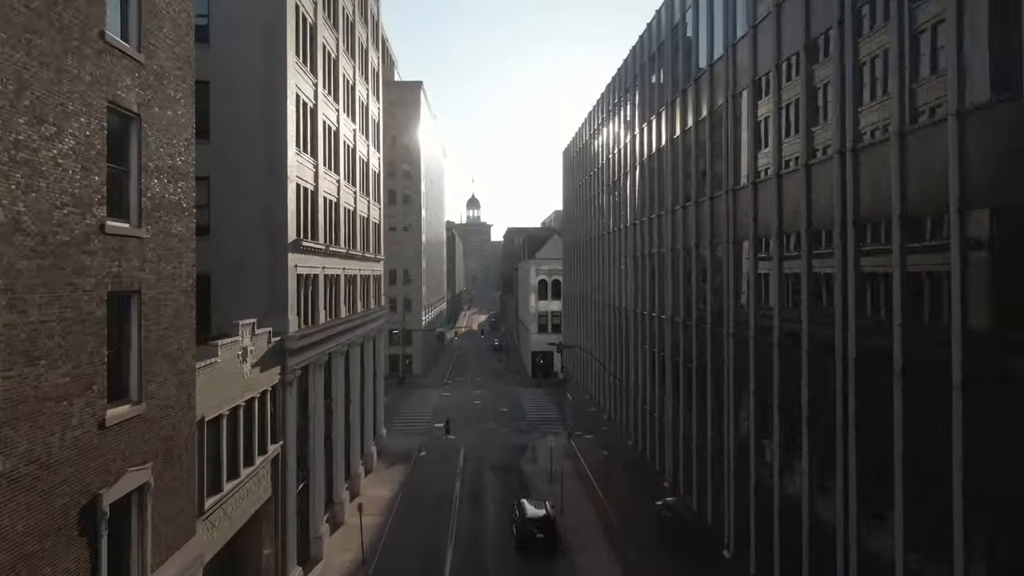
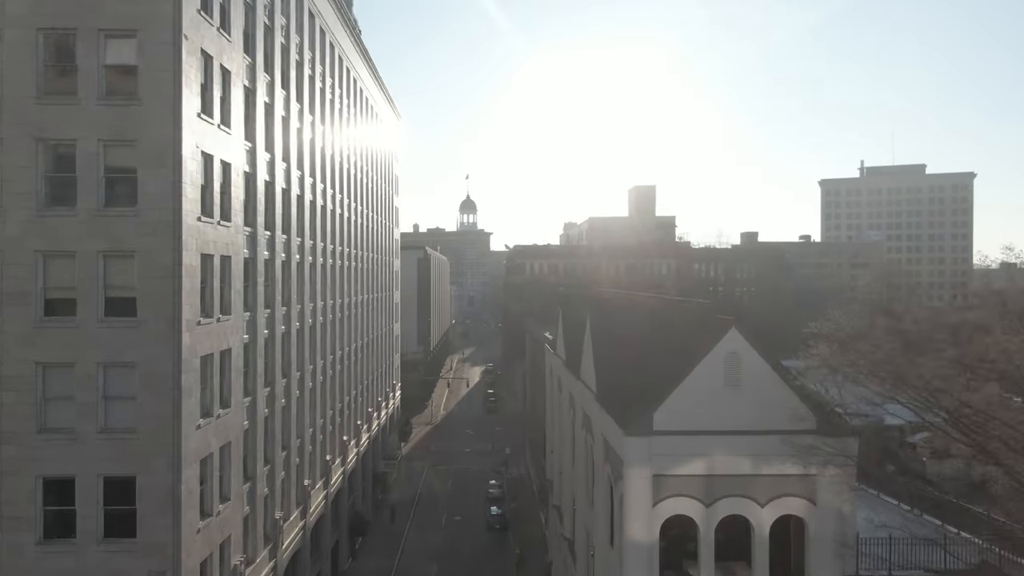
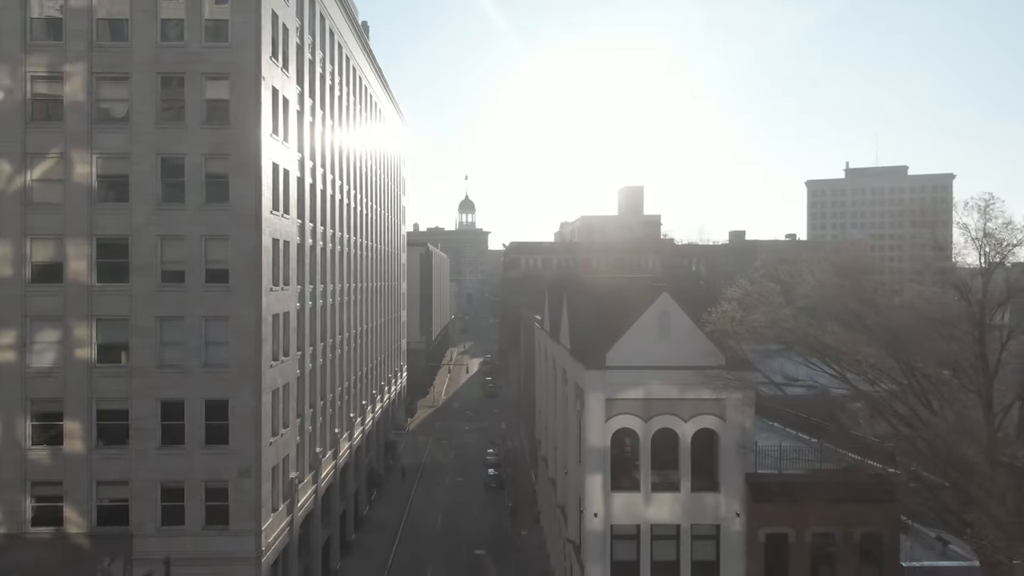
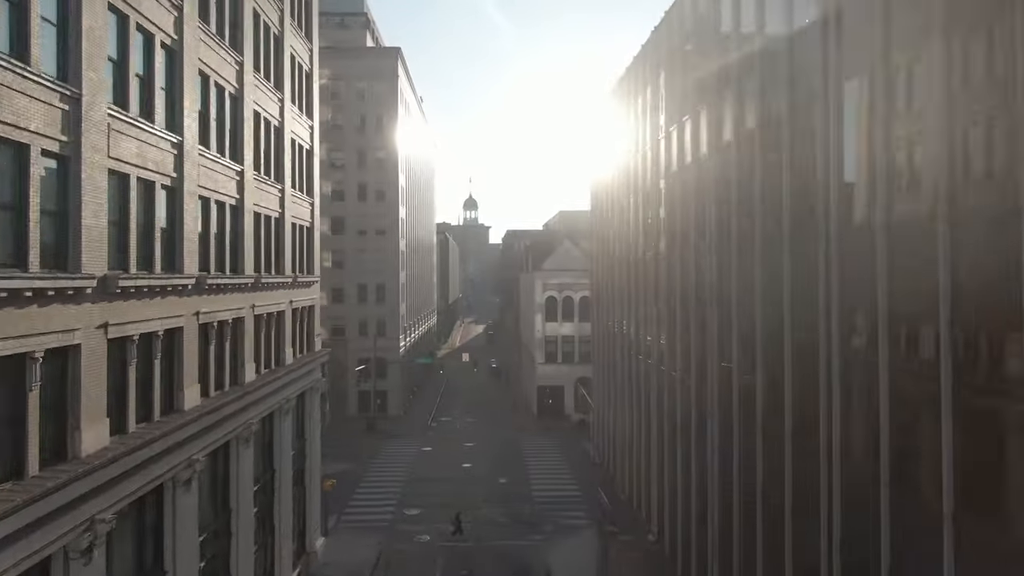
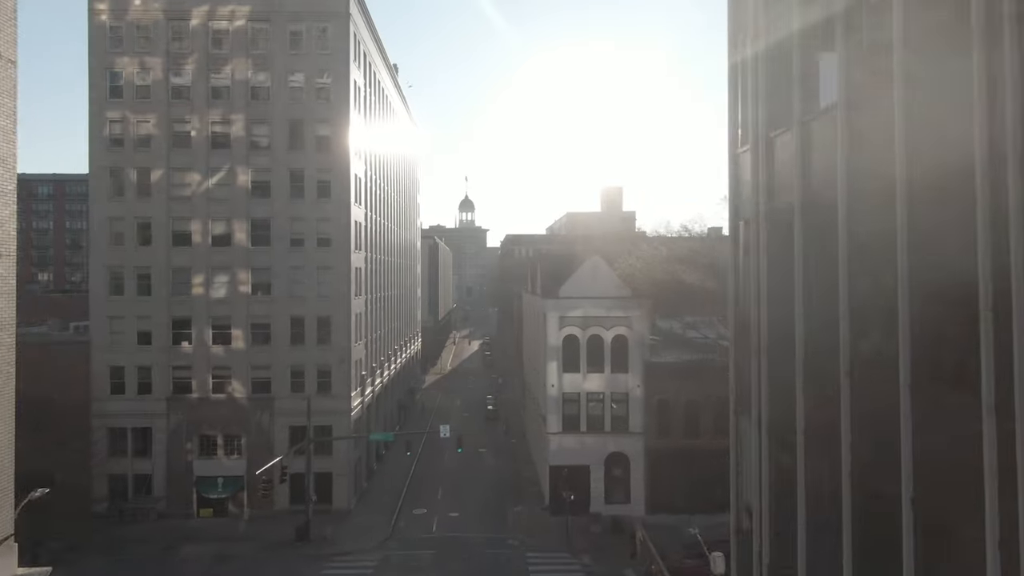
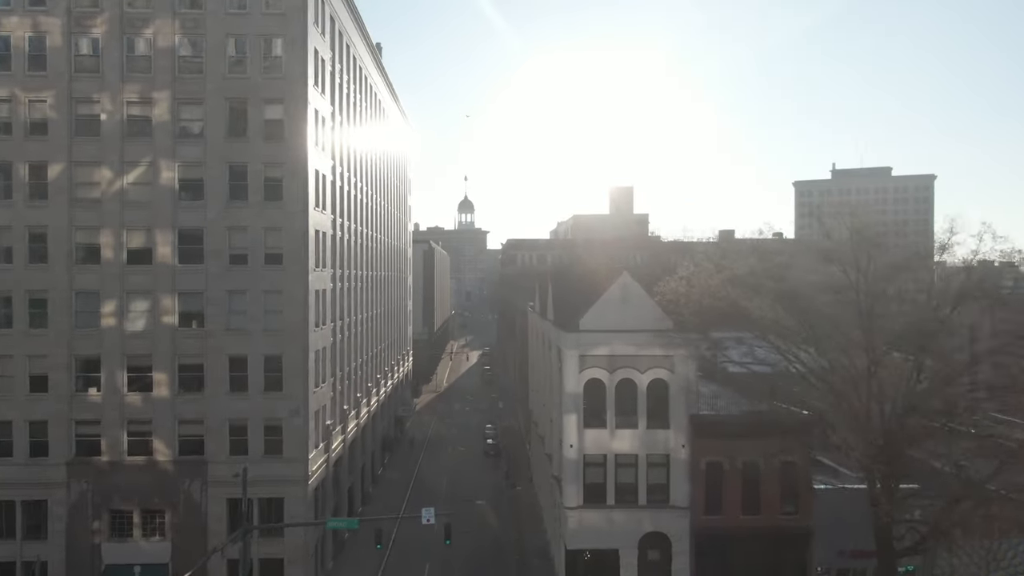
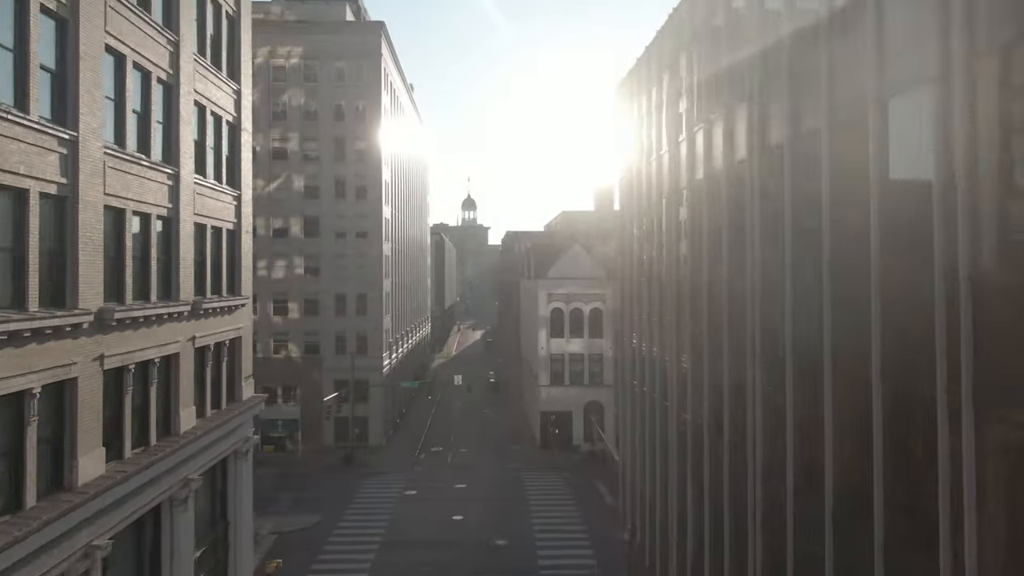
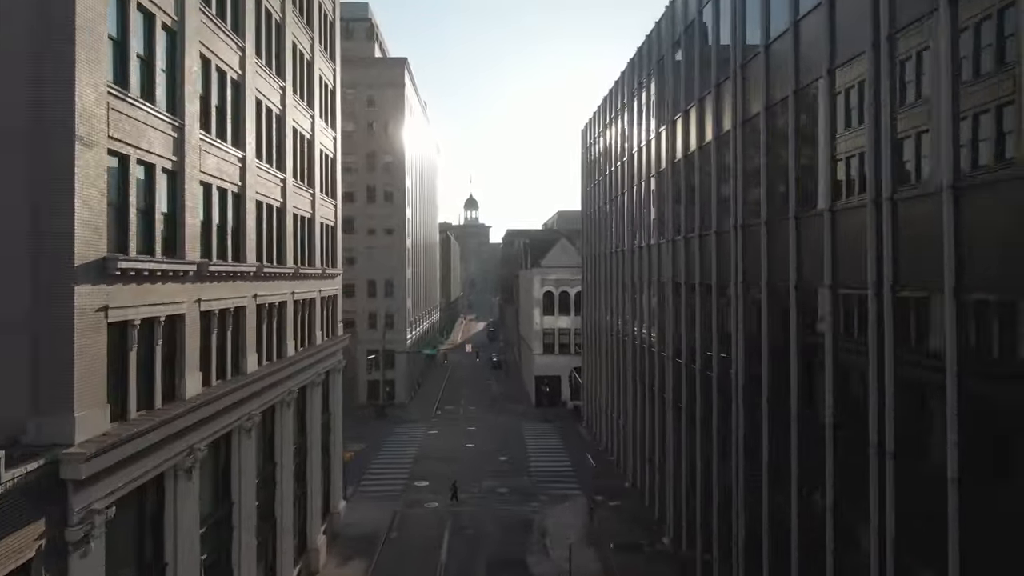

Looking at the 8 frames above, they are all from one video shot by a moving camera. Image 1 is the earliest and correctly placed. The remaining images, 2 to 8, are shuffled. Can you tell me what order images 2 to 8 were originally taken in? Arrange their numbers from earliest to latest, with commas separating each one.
8, 4, 7, 5, 6, 3, 2
